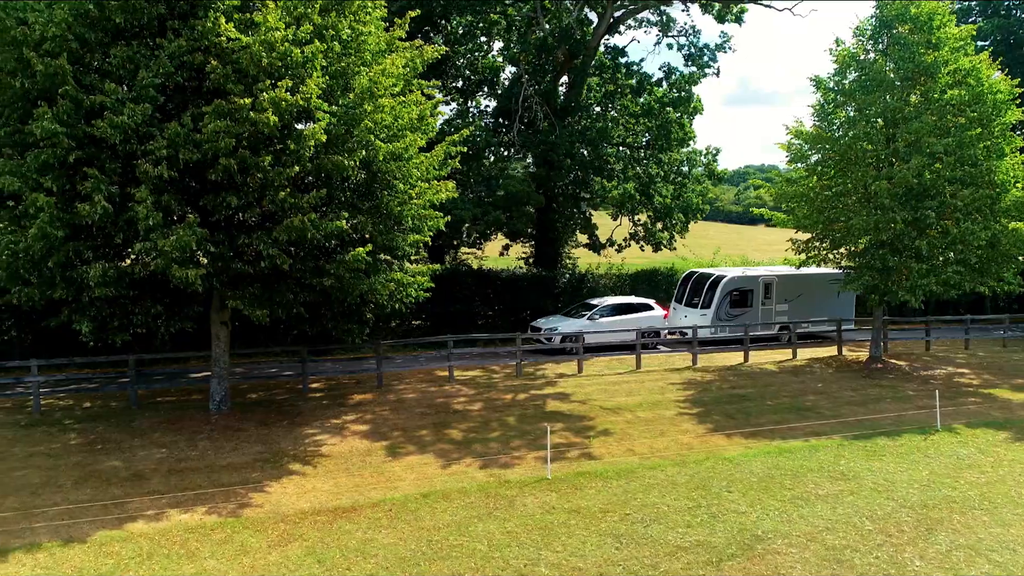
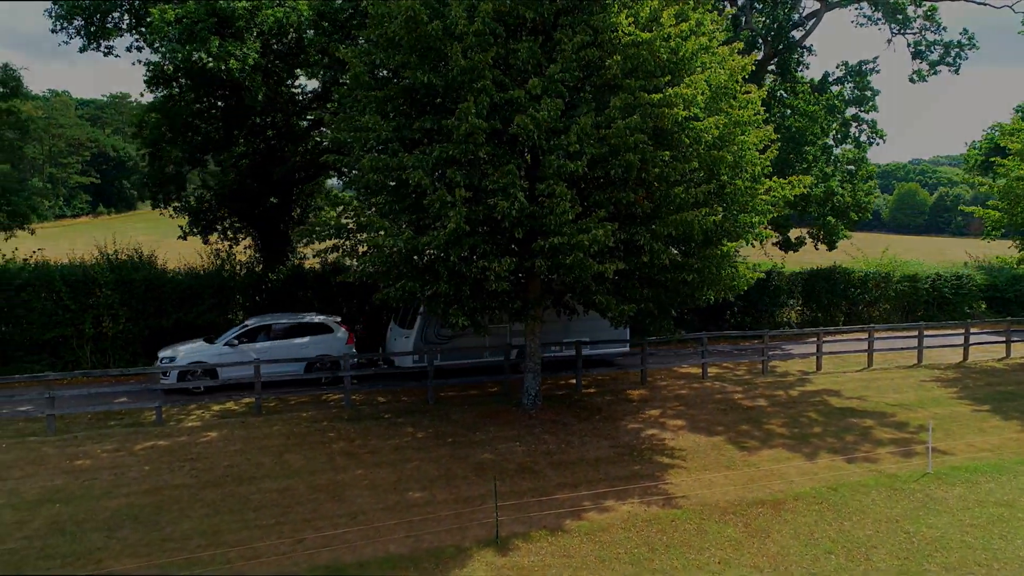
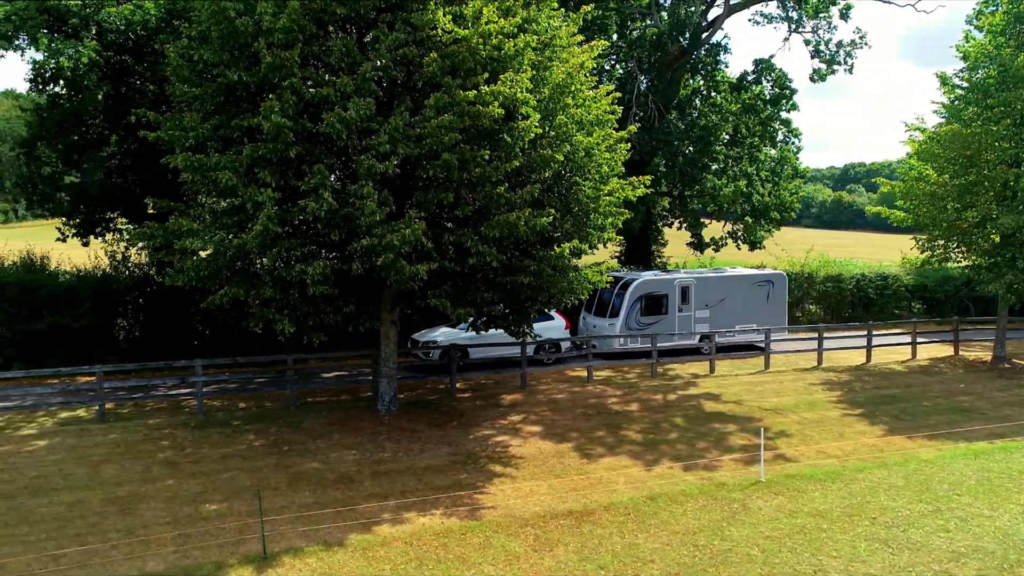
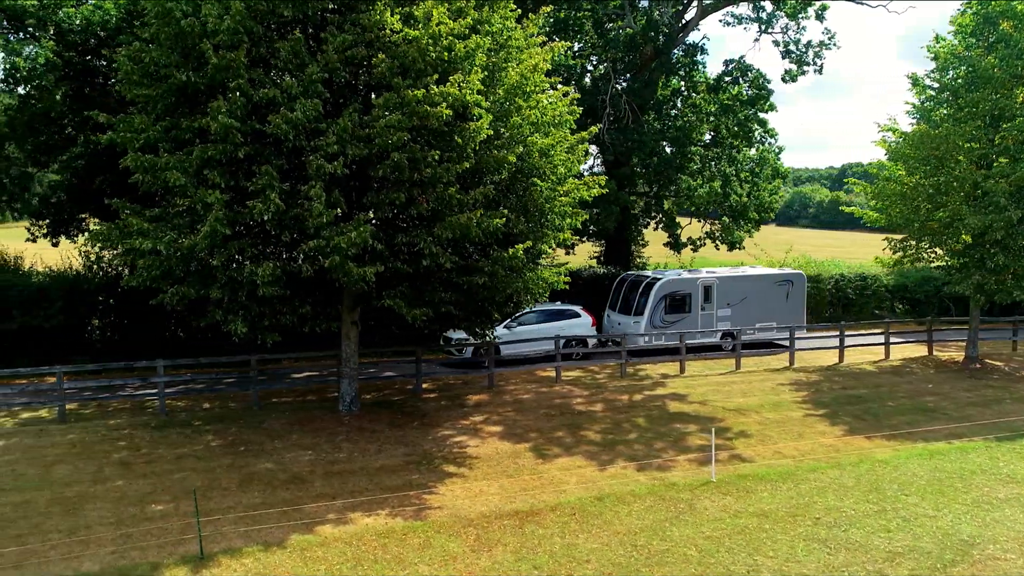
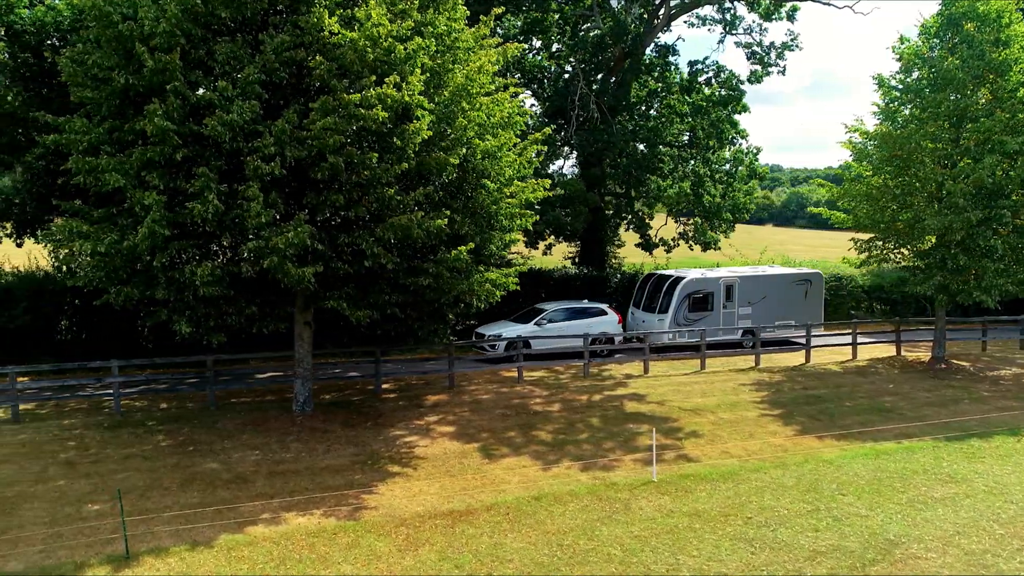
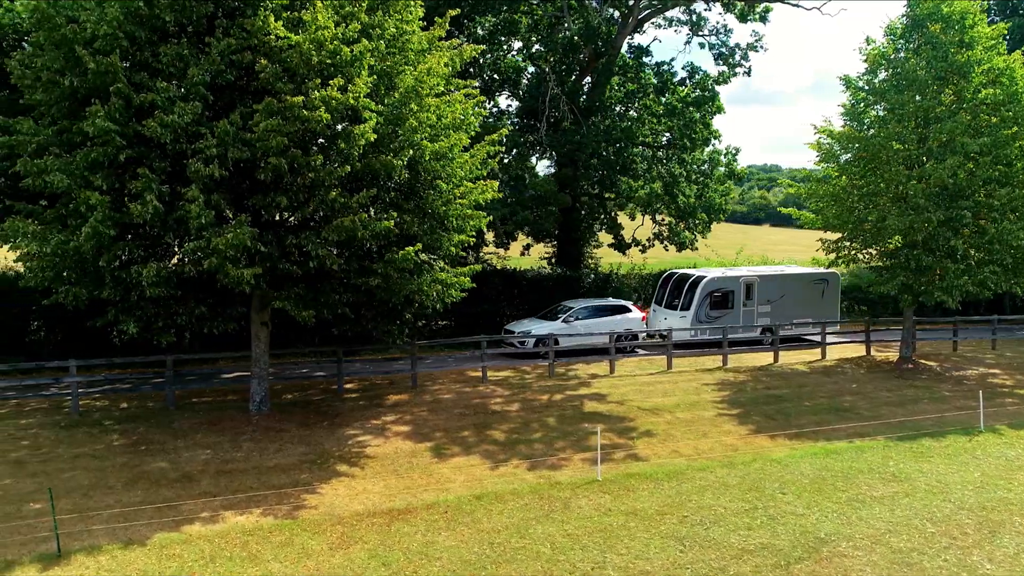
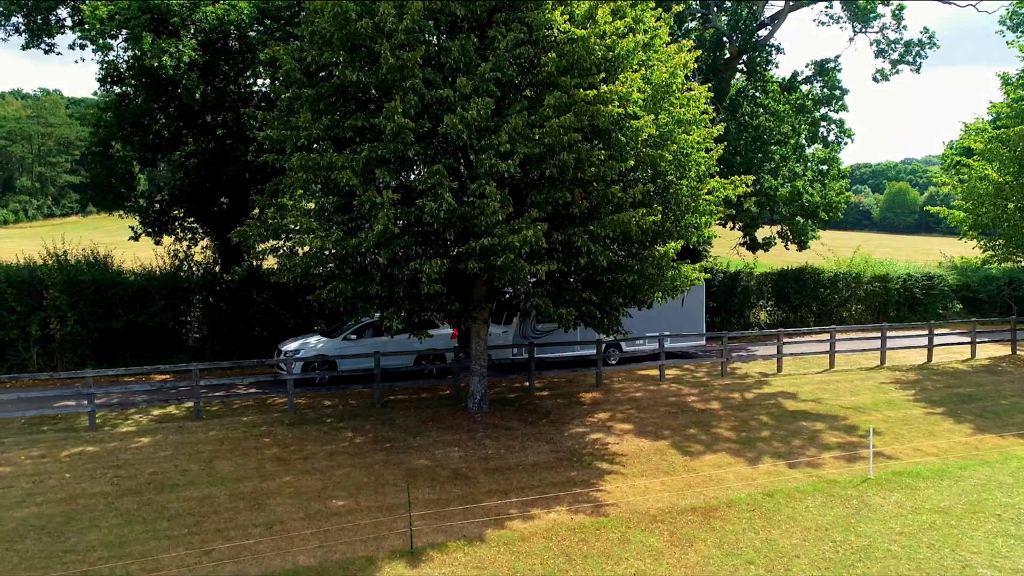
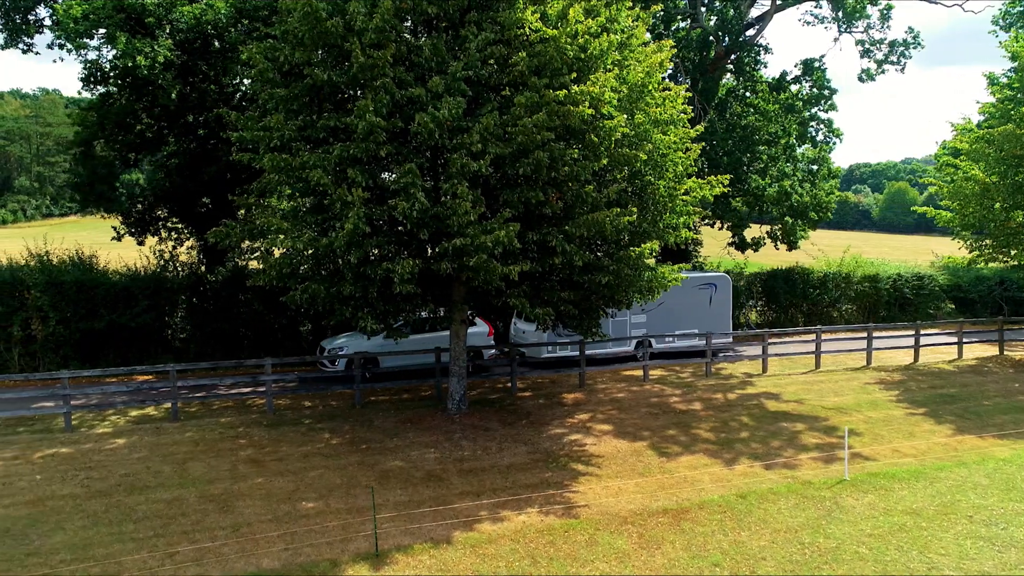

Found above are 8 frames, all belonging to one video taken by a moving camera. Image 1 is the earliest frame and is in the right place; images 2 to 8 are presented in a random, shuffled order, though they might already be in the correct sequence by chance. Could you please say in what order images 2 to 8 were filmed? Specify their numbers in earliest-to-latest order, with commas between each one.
6, 5, 4, 3, 8, 7, 2
